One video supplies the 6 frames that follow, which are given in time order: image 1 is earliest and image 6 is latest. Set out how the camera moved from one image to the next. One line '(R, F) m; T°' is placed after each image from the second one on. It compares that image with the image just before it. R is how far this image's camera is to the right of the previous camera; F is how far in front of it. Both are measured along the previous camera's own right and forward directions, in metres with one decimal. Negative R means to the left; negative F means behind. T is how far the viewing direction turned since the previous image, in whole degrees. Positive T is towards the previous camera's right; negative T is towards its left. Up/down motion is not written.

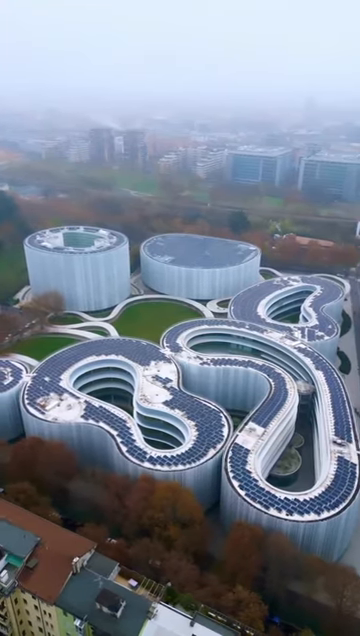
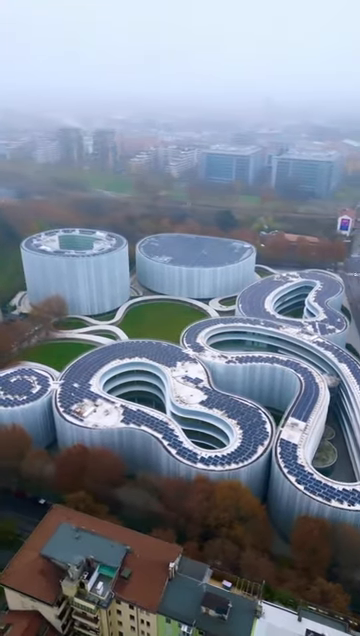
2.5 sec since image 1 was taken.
(-5.6, +0.3) m; +5°
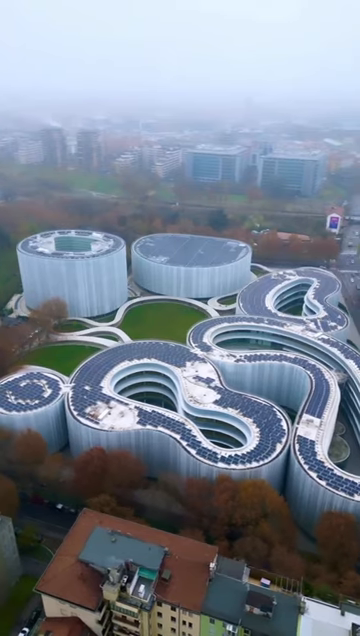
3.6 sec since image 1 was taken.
(-2.4, +0.1) m; +2°
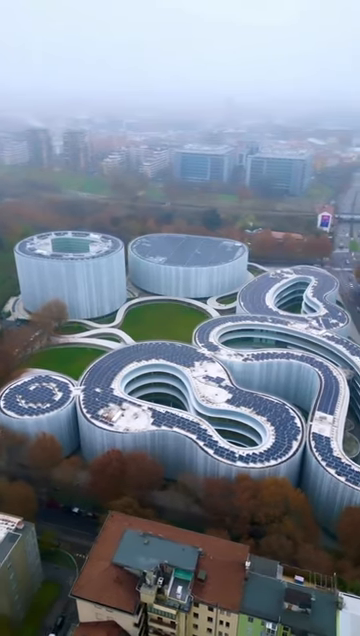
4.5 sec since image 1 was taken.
(-2.1, +0.1) m; +2°
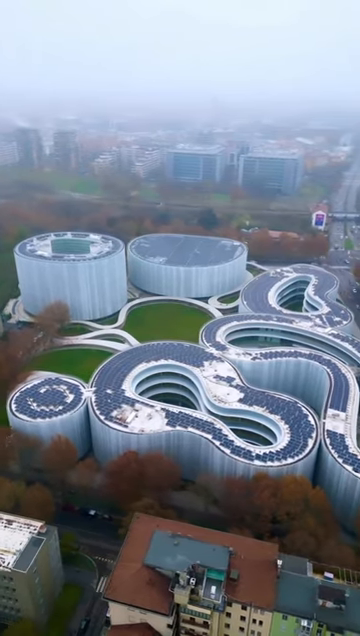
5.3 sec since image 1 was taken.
(-1.8, 0.0) m; +1°
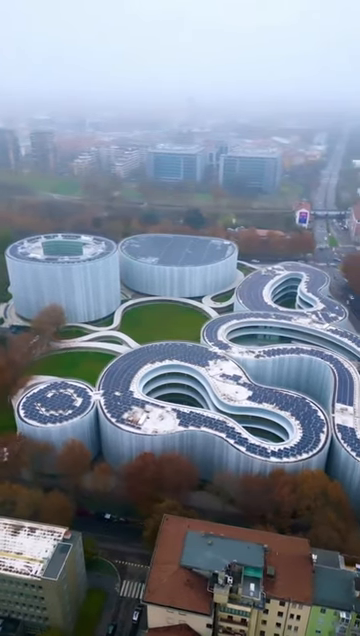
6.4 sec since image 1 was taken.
(-2.4, +0.1) m; +3°
